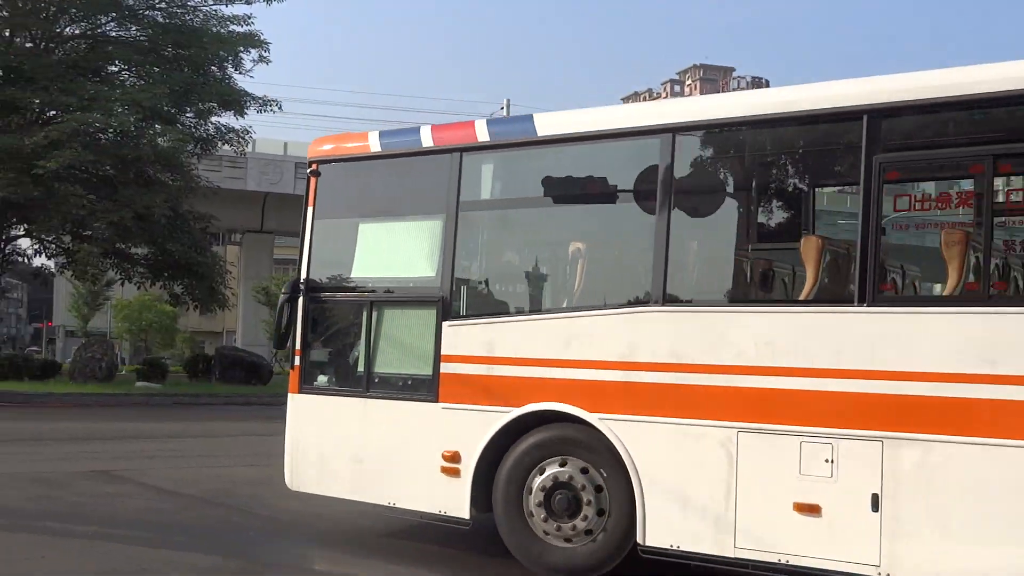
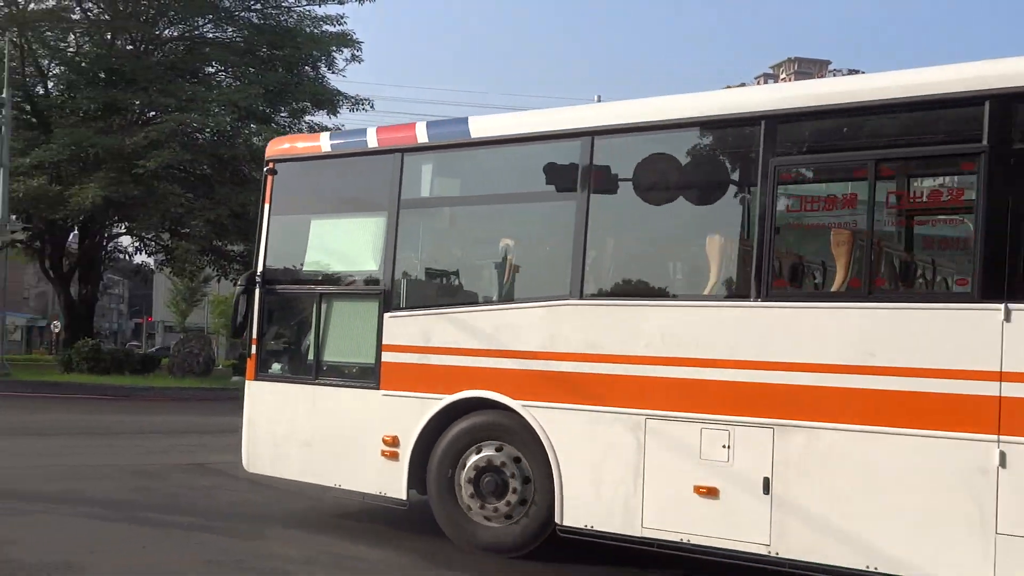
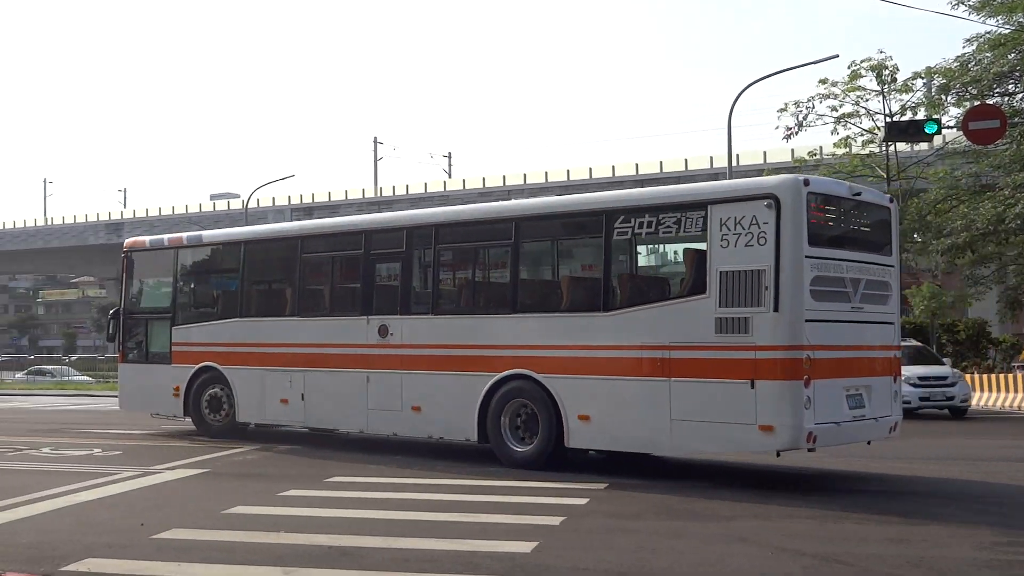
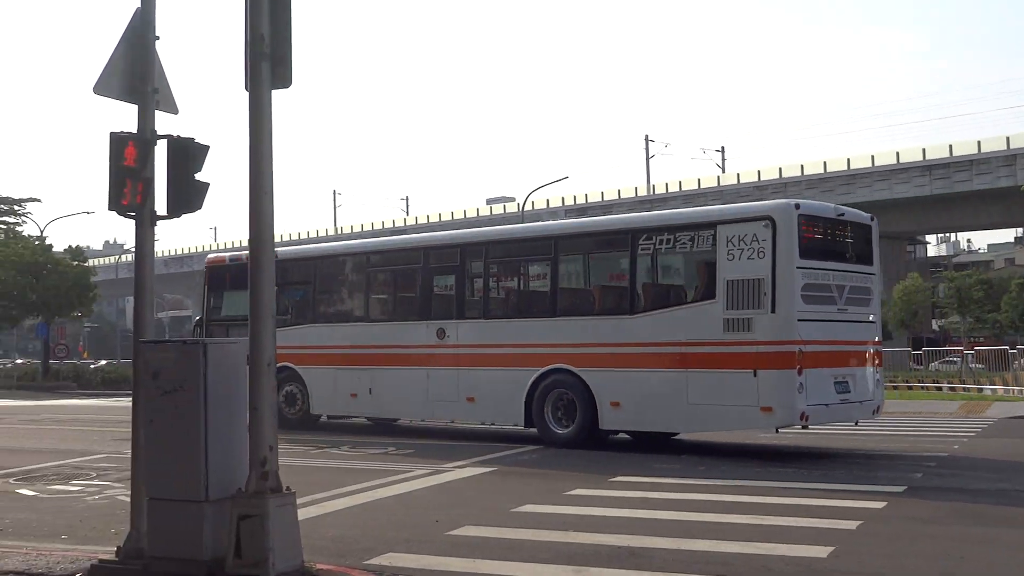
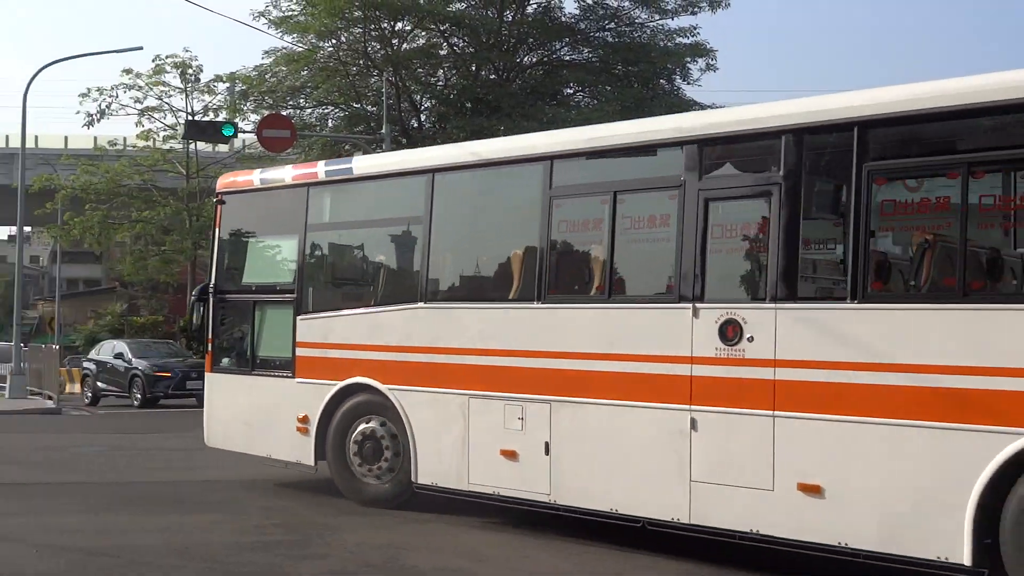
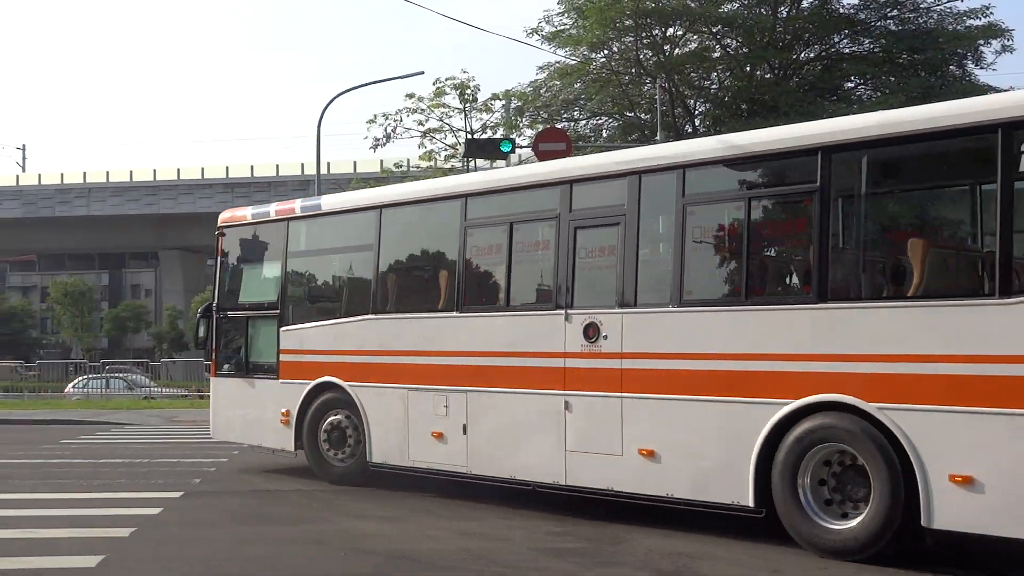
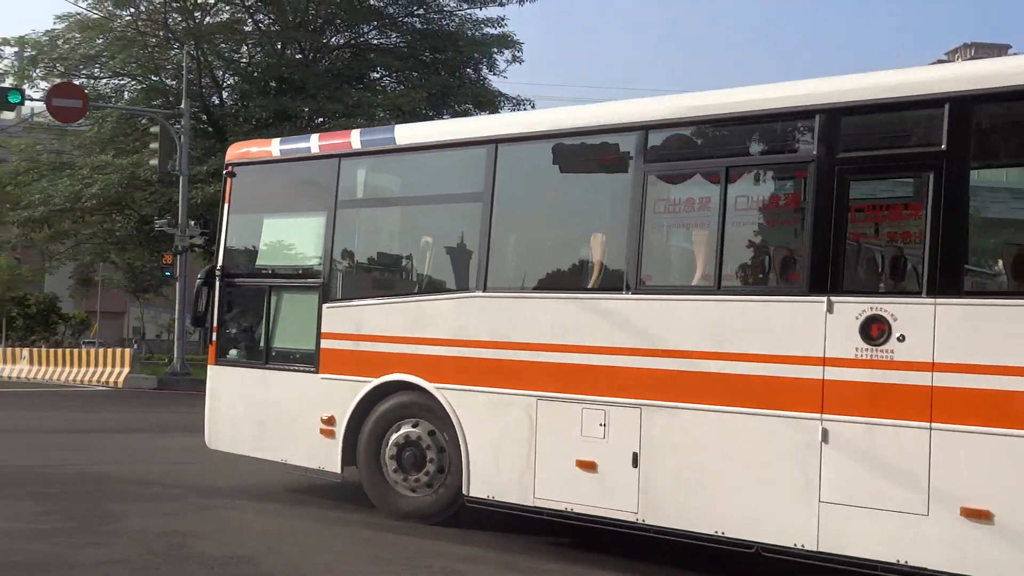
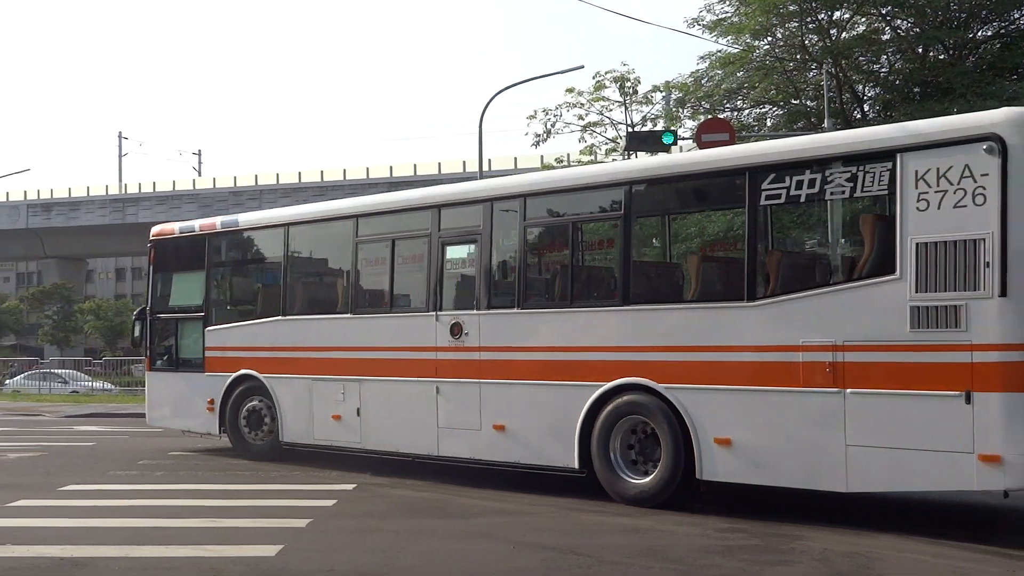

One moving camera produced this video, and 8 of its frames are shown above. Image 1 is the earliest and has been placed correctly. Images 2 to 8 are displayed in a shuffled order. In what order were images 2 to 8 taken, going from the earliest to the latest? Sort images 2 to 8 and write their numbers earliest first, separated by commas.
2, 7, 5, 6, 8, 3, 4
